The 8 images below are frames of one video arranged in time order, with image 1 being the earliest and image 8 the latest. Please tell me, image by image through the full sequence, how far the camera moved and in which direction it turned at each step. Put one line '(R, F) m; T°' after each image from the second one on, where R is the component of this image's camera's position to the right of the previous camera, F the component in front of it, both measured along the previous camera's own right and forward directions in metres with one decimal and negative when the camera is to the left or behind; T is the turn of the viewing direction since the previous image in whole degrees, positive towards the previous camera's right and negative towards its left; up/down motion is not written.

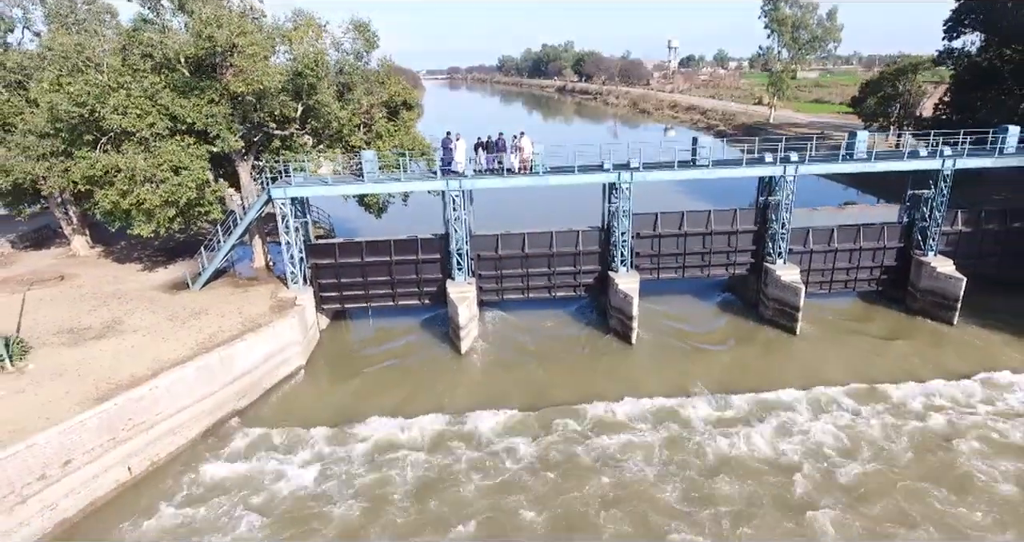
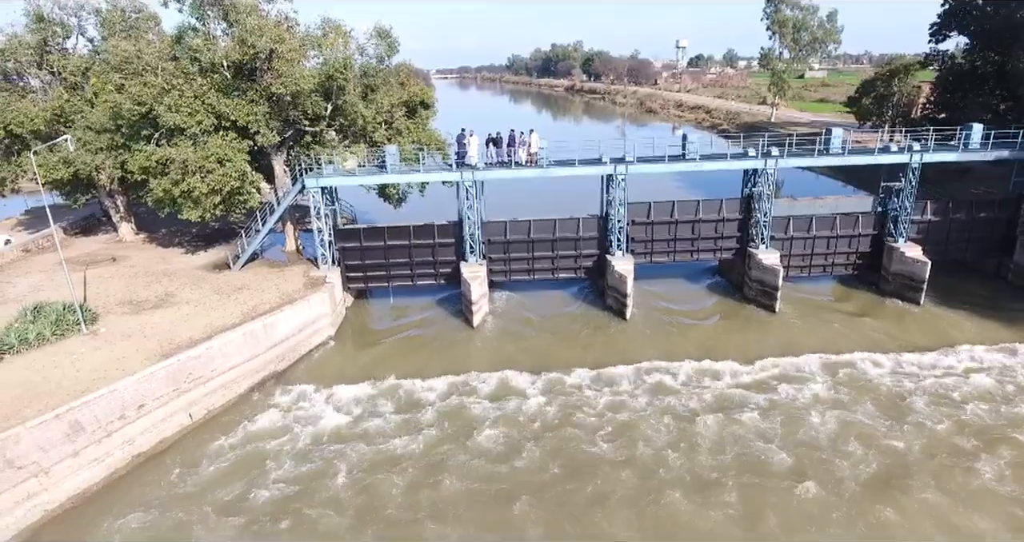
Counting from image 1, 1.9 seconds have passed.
(+0.1, -2.1) m; -1°
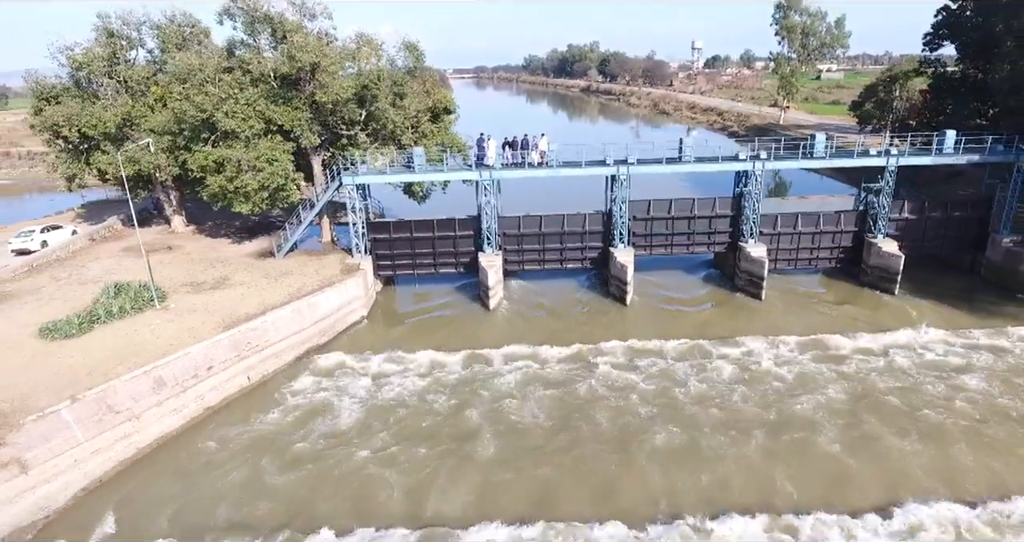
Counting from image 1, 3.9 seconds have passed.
(+0.1, -2.5) m; -1°
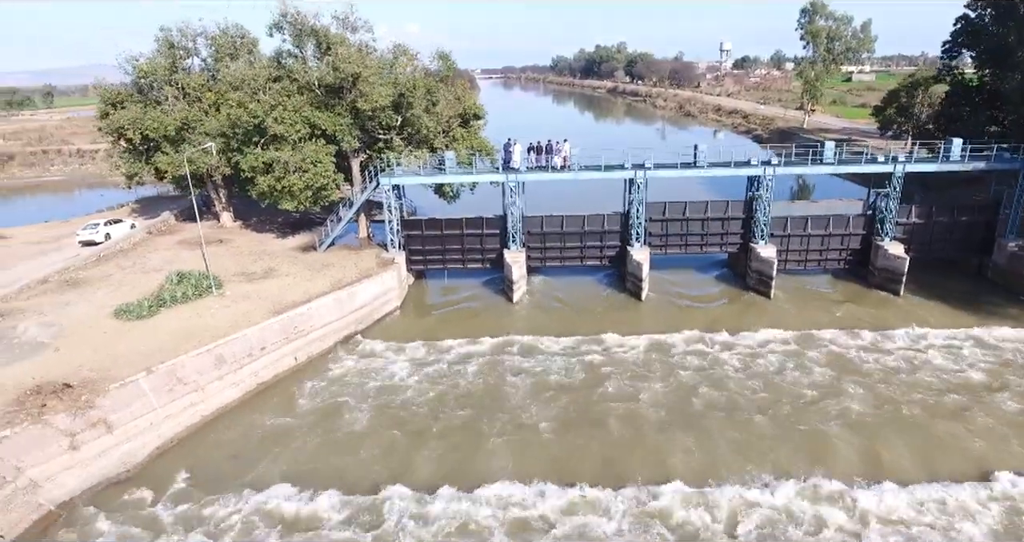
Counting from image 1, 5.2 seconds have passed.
(+0.1, -1.7) m; -2°
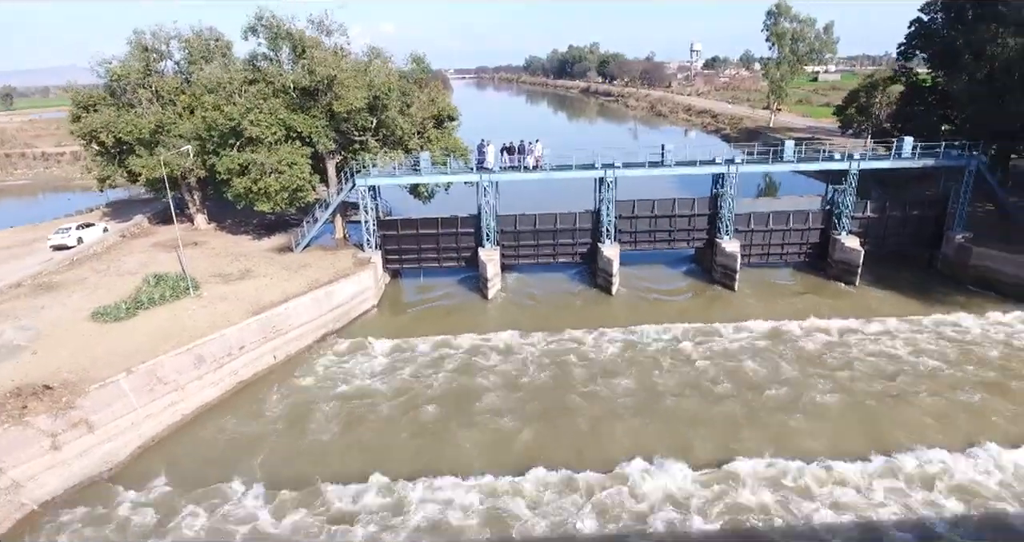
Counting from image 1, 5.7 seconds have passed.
(+0.1, -0.6) m; +2°
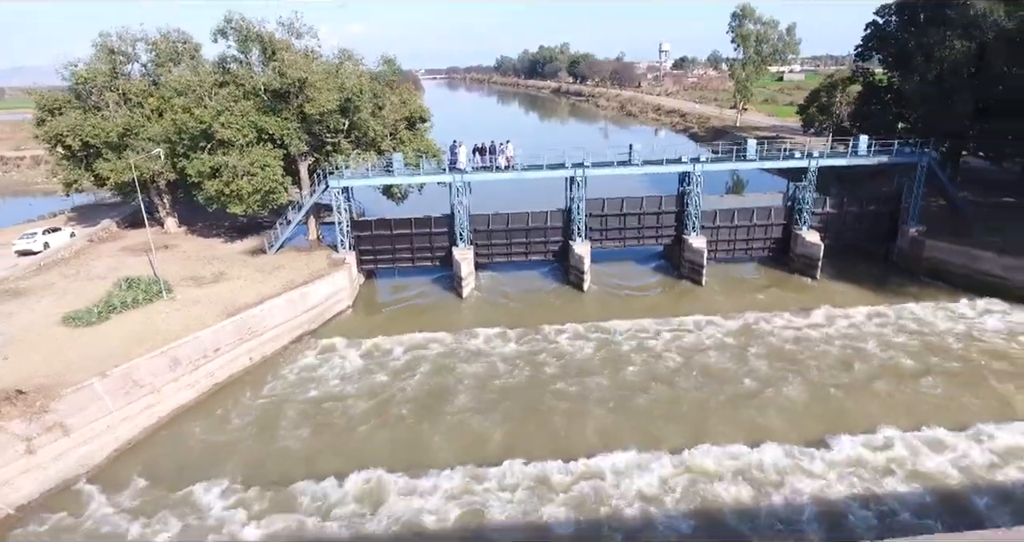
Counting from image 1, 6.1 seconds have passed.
(0.0, -0.5) m; +2°
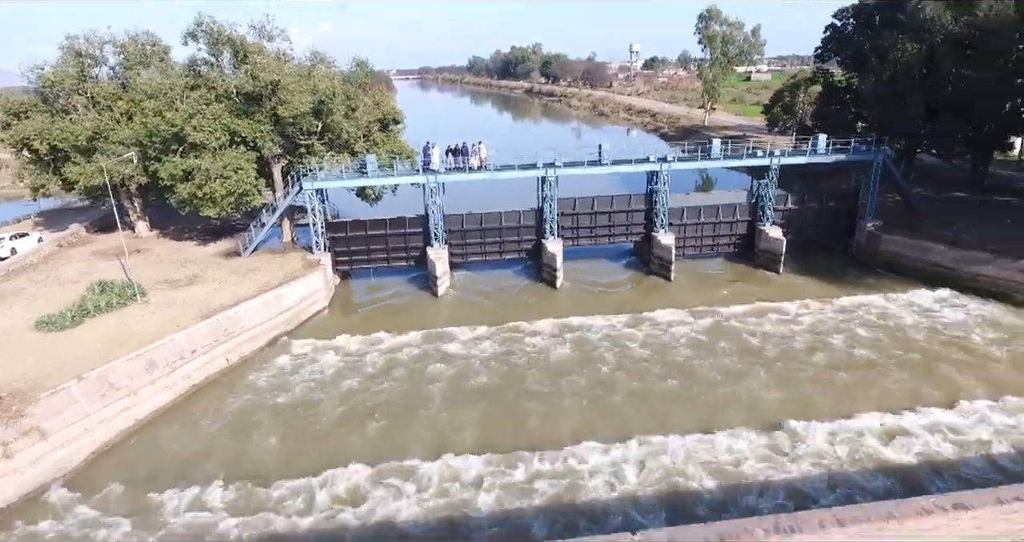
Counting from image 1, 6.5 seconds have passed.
(+0.1, -0.5) m; +2°
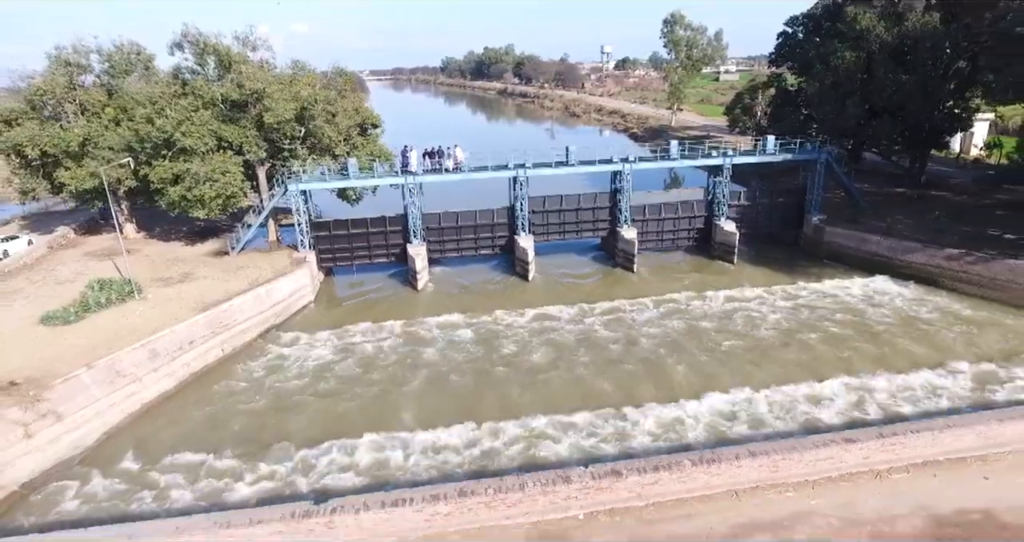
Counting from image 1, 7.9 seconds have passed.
(+0.1, -1.9) m; +2°
